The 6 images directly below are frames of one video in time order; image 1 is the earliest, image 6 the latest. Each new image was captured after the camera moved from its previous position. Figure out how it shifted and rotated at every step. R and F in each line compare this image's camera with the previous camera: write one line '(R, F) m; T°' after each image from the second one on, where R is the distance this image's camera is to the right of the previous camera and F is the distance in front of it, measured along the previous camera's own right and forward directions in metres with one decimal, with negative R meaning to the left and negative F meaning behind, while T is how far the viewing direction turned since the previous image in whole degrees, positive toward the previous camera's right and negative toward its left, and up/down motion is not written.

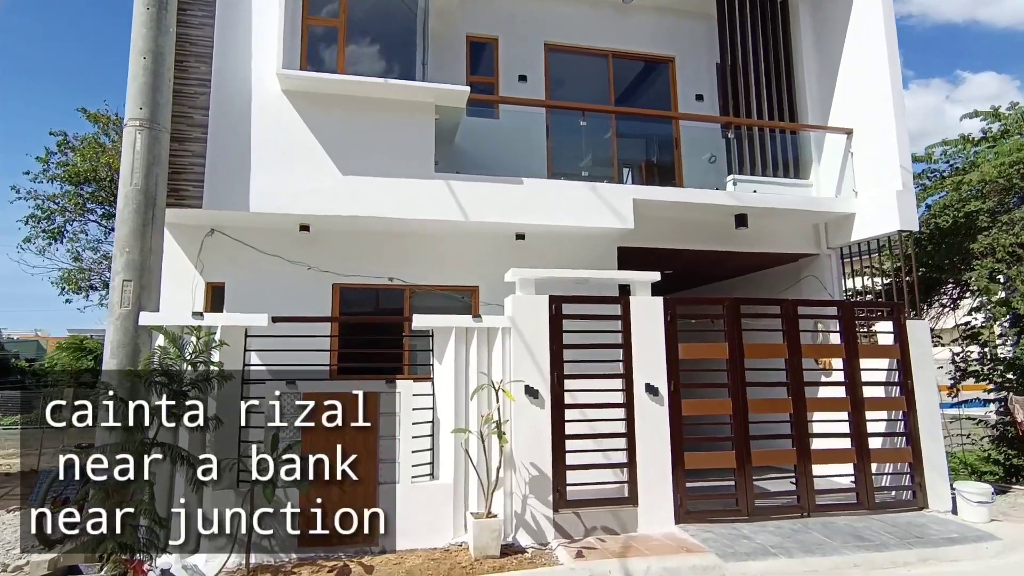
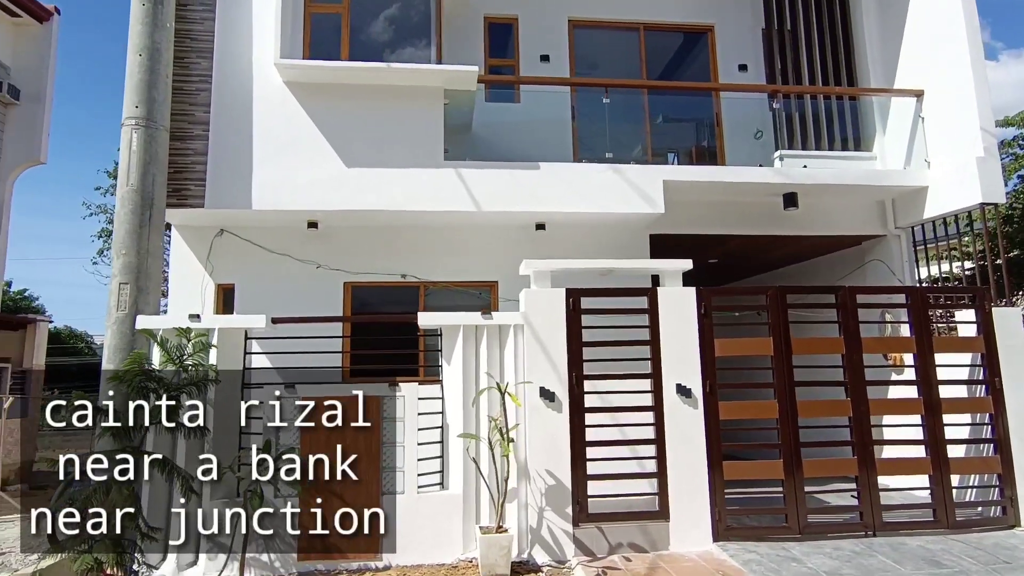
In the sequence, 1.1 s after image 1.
(+0.5, +0.5) m; -6°
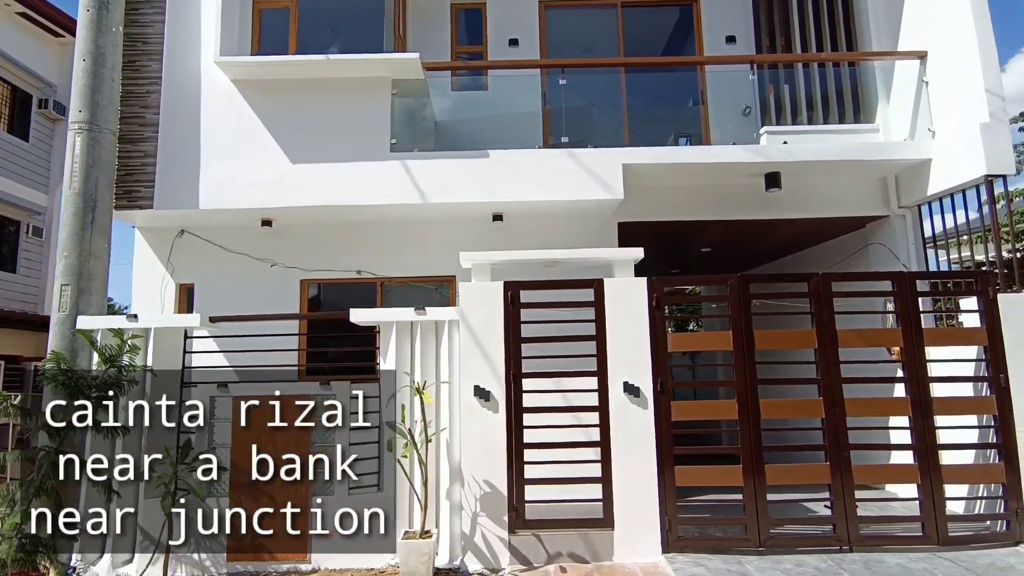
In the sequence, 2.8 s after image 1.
(+1.2, +0.3) m; -6°
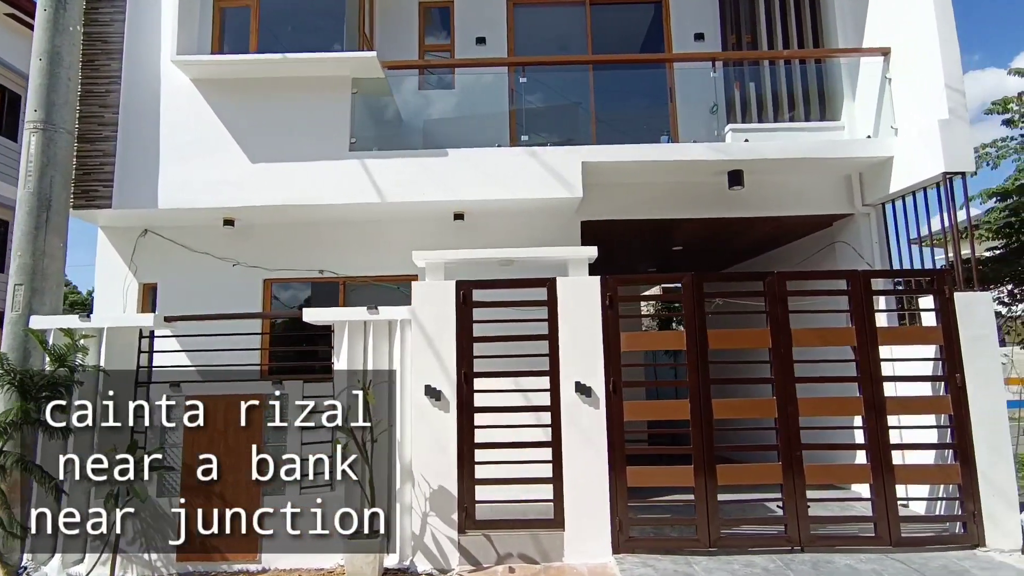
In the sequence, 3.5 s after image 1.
(+0.5, 0.0) m; 0°
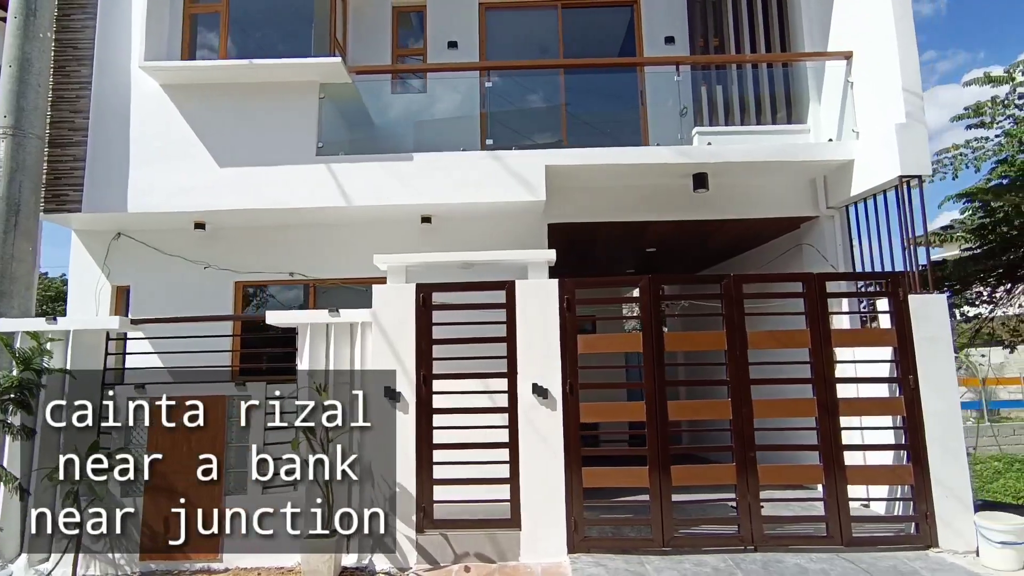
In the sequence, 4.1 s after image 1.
(+0.4, -0.1) m; 0°
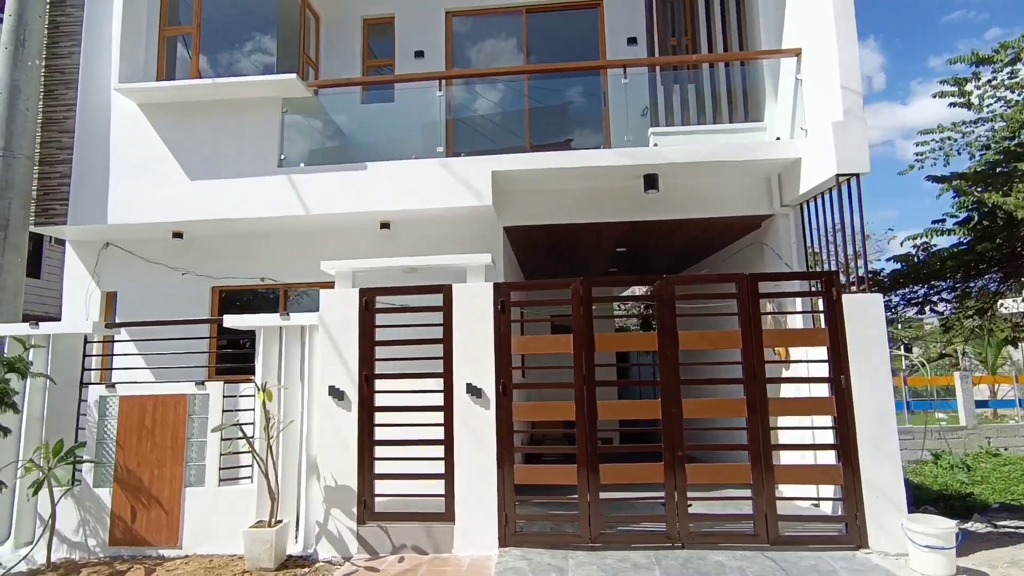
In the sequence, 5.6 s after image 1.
(+1.0, -0.2) m; -4°
